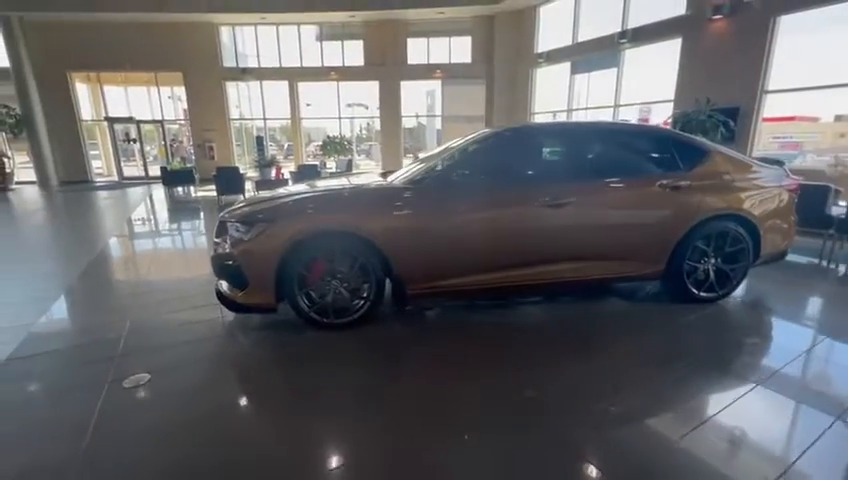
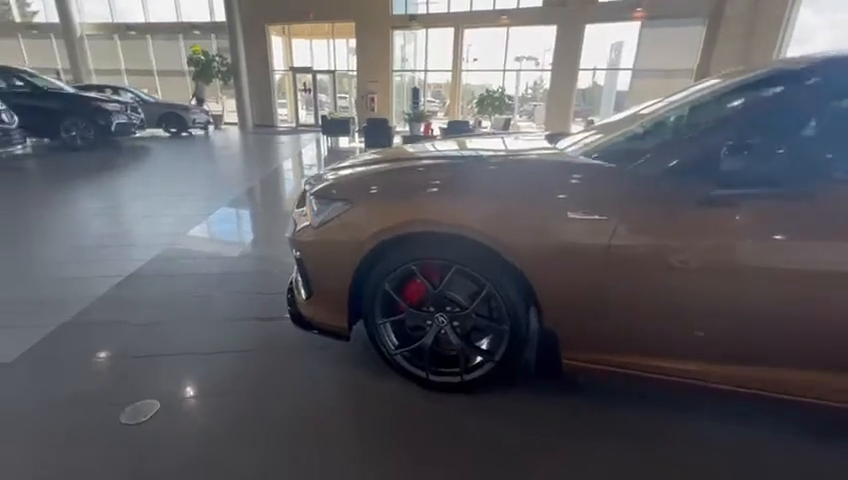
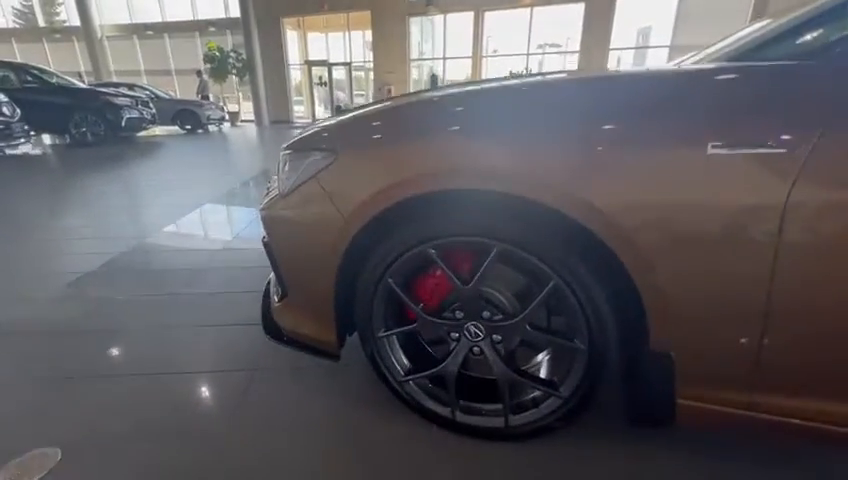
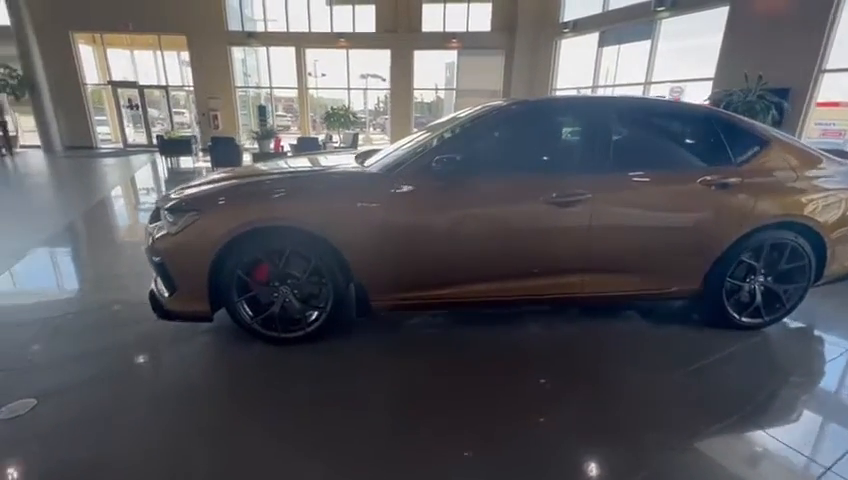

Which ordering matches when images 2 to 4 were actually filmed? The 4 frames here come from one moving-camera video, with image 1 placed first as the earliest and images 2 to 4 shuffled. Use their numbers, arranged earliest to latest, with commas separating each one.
4, 2, 3
